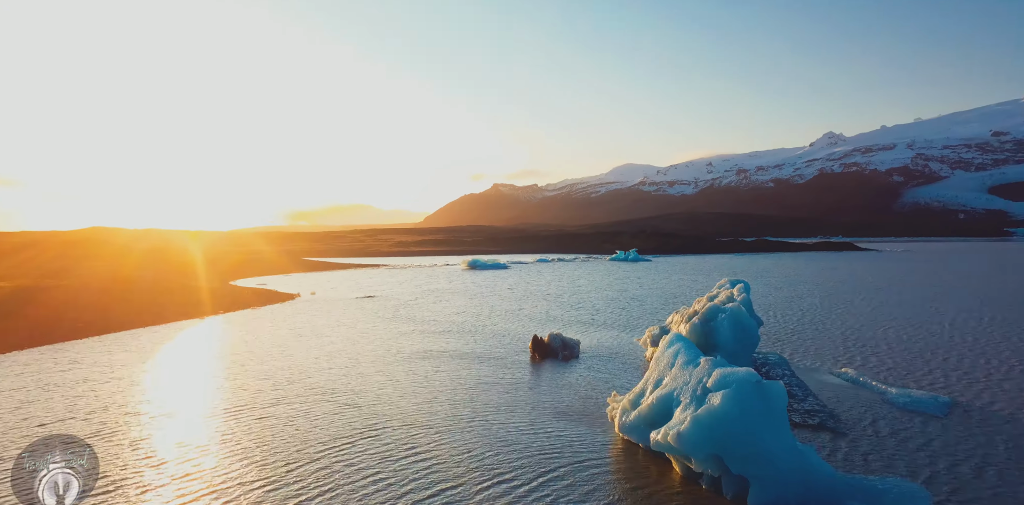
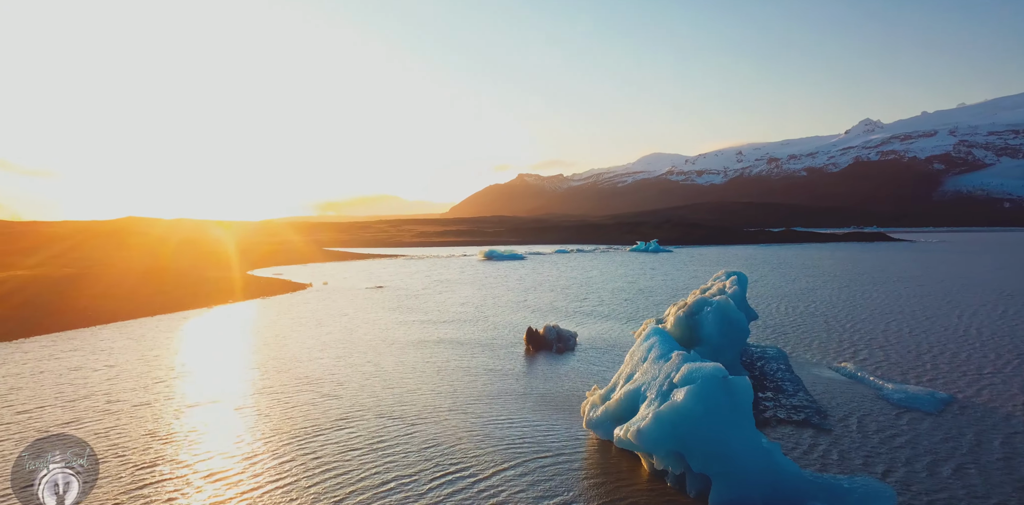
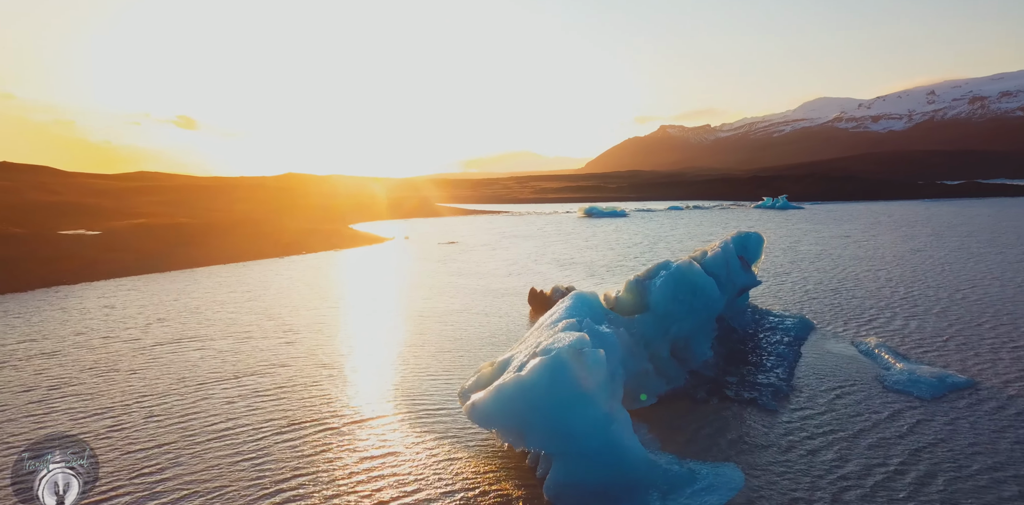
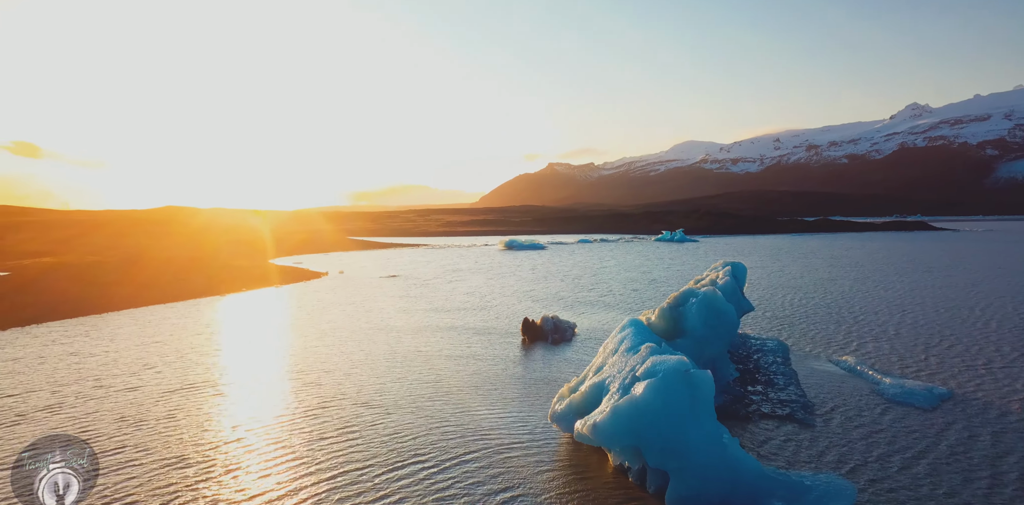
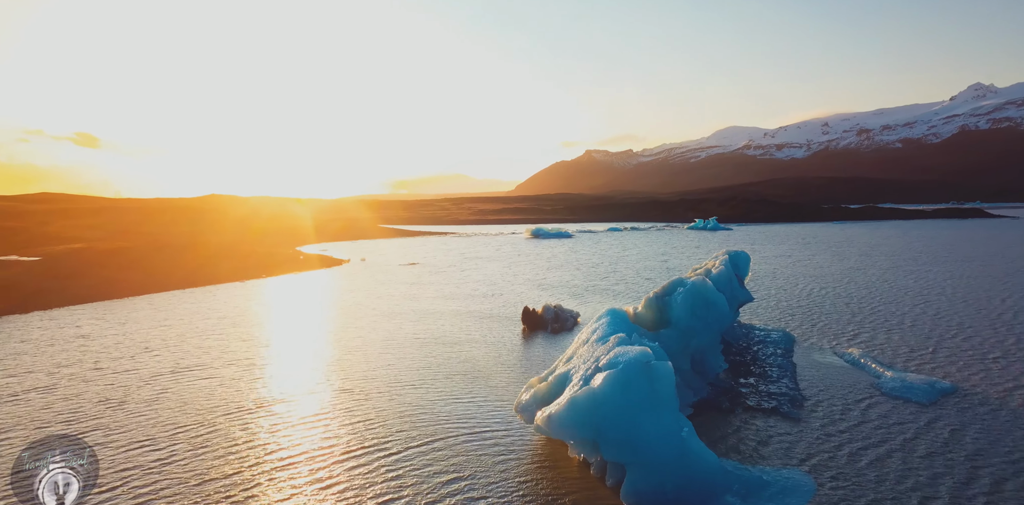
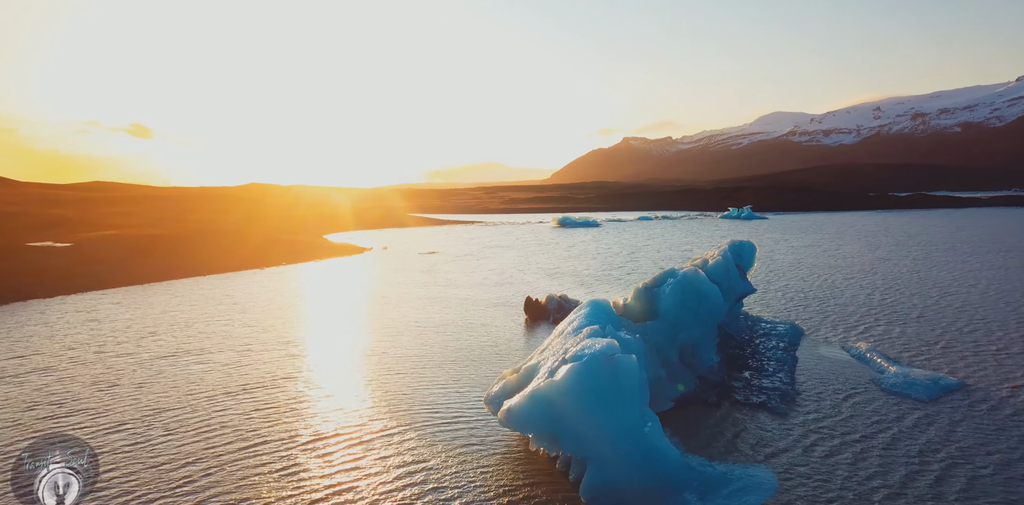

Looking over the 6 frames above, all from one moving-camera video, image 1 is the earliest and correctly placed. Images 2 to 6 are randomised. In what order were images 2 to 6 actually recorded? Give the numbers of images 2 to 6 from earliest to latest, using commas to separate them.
2, 4, 5, 6, 3
